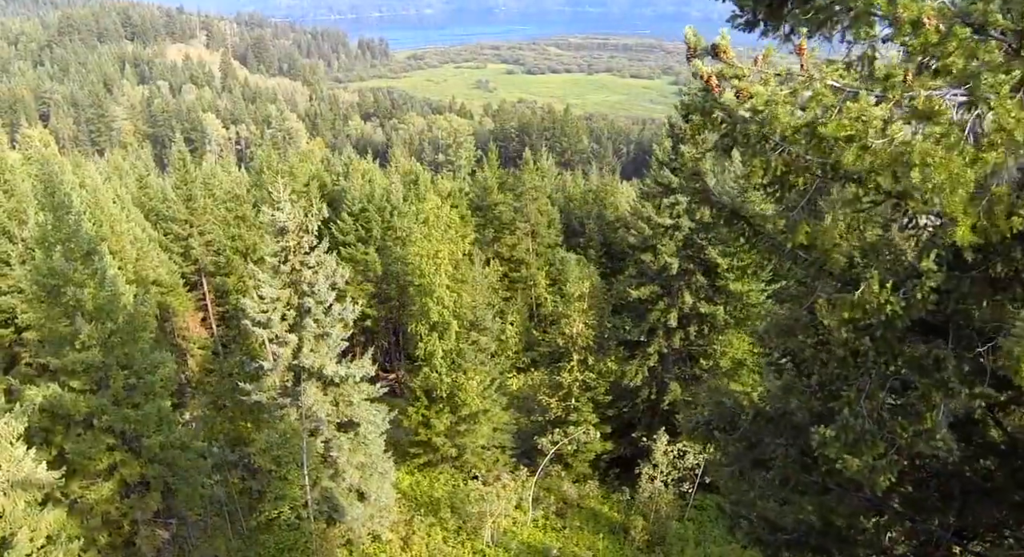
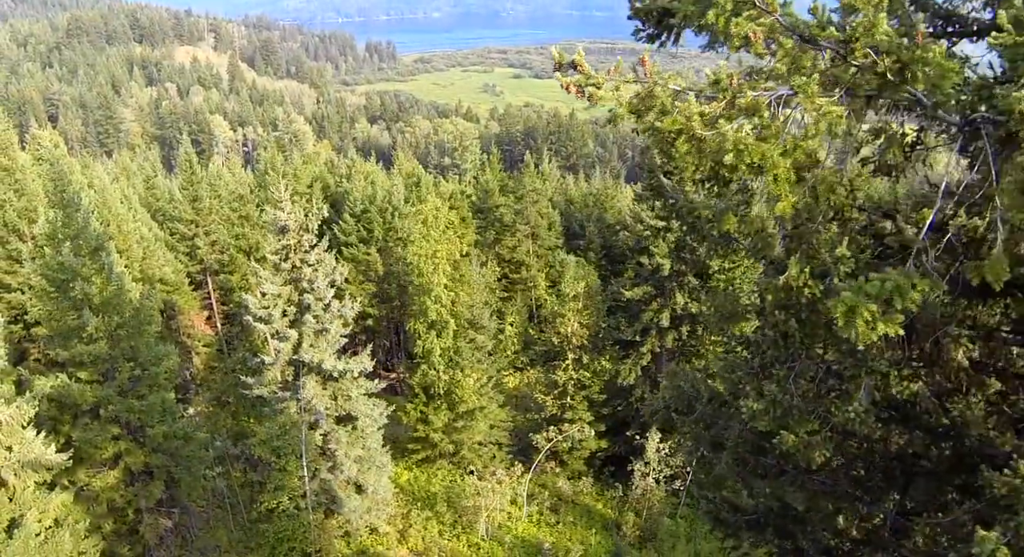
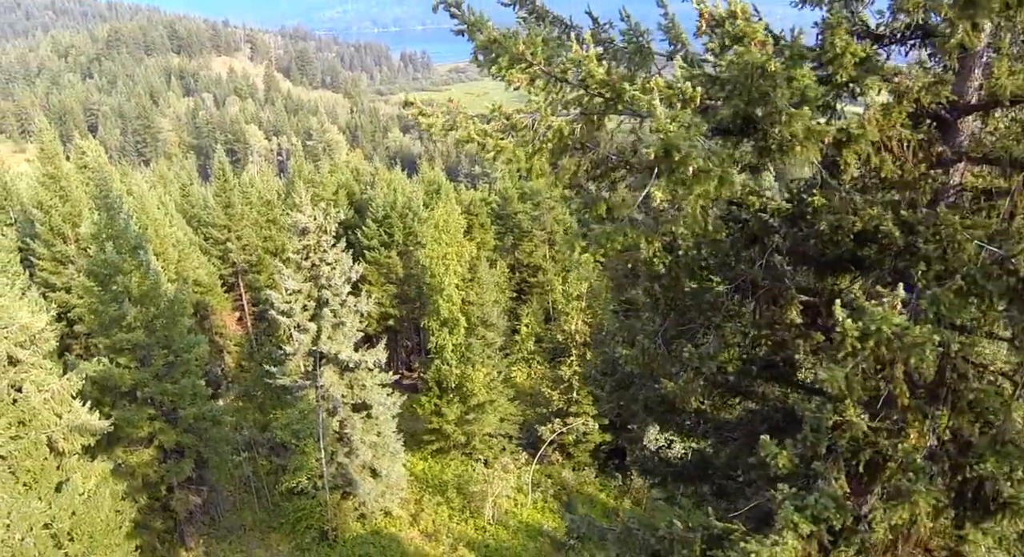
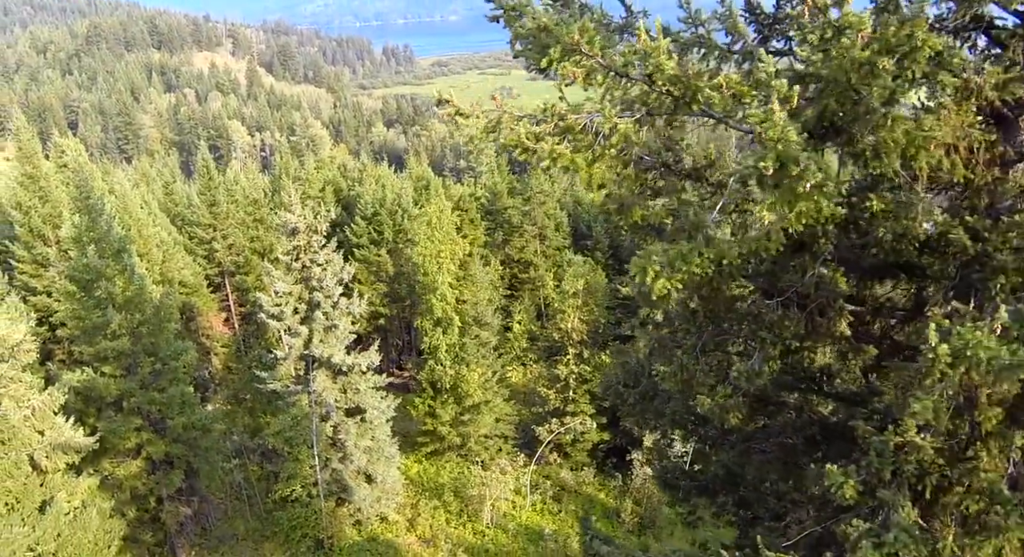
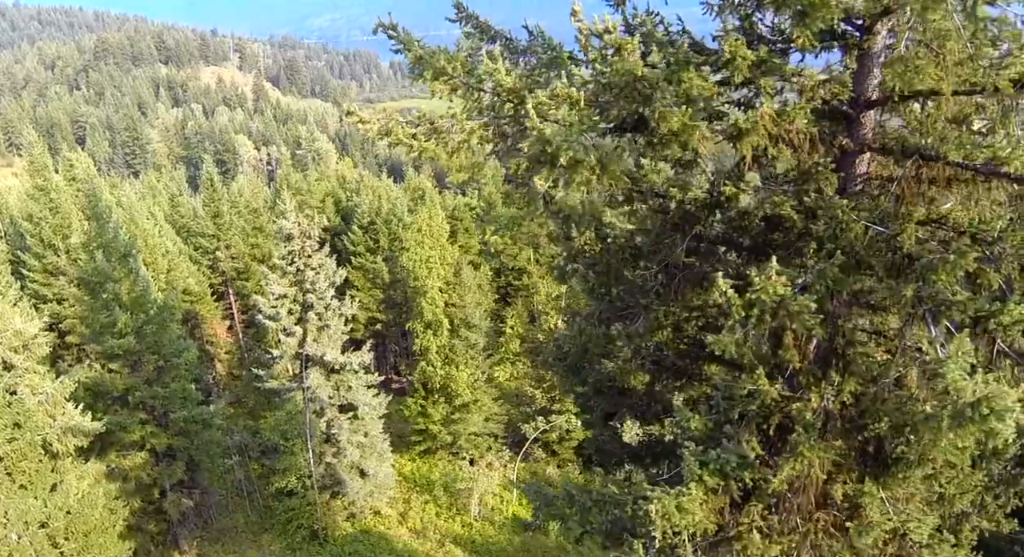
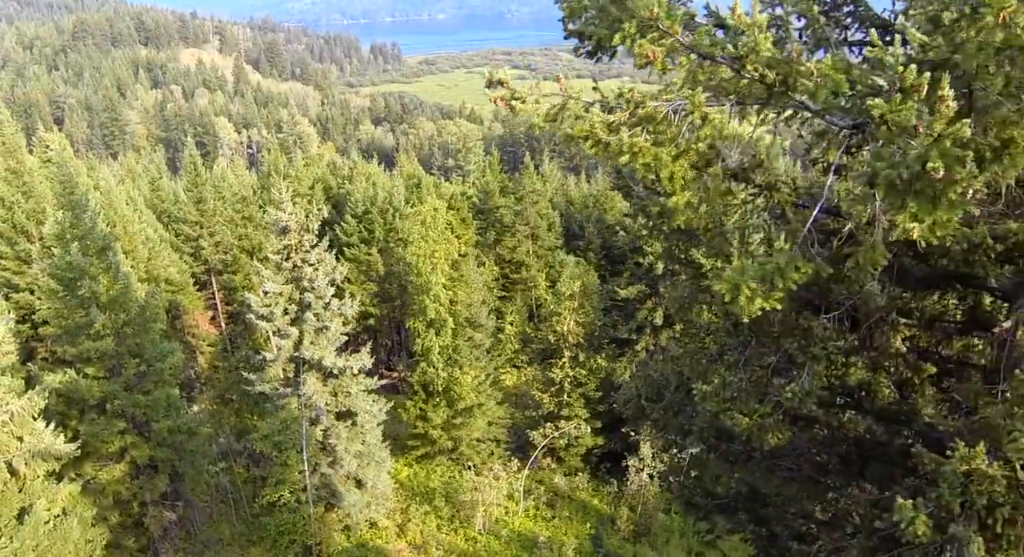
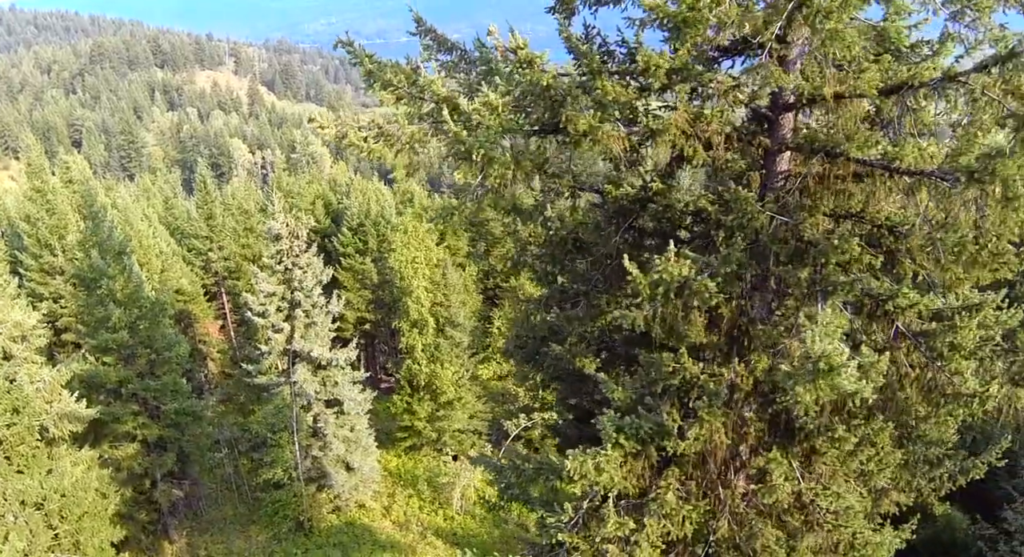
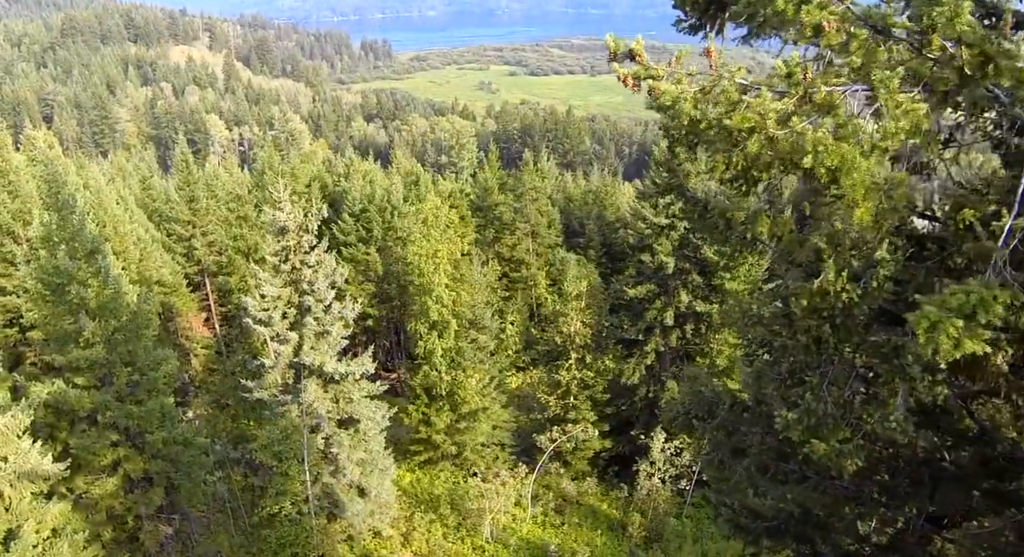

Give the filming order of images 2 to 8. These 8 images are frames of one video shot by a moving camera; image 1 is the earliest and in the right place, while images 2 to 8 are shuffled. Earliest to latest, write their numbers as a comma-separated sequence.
8, 2, 6, 4, 3, 5, 7
